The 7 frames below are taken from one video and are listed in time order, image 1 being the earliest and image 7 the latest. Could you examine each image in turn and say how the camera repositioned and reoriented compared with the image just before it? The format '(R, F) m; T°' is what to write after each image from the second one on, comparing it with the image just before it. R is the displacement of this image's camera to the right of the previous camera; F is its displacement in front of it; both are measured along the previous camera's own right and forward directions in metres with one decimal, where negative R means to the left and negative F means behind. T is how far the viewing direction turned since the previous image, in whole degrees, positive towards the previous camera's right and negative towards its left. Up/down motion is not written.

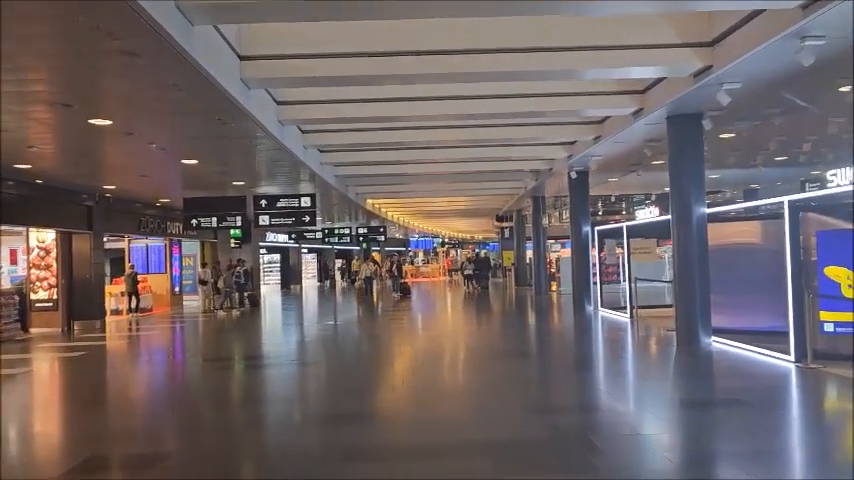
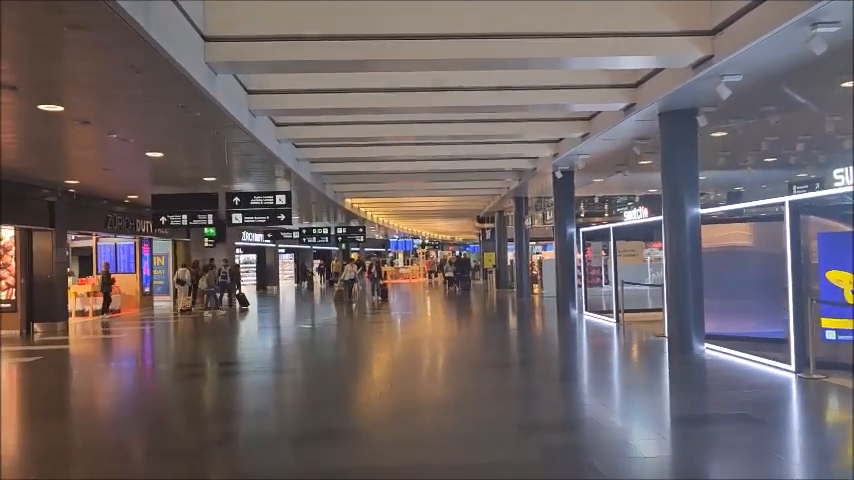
(0.0, +0.5) m; +2°
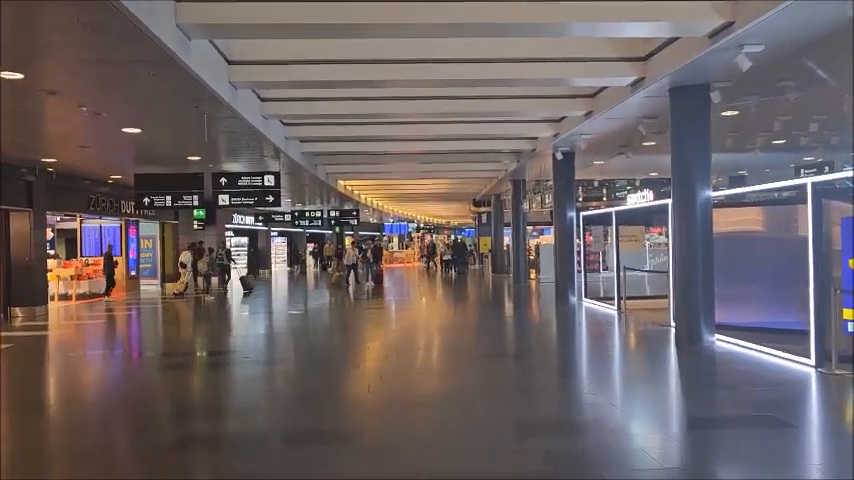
(0.0, +0.5) m; 0°
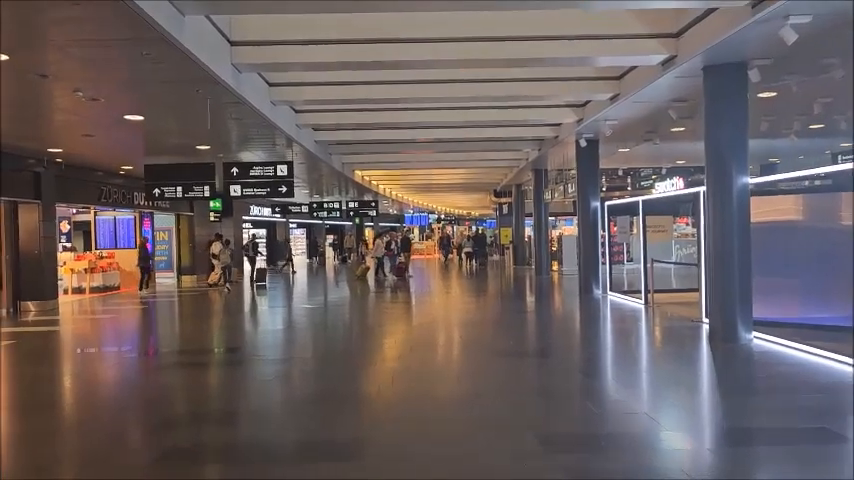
(+0.1, +0.5) m; -2°
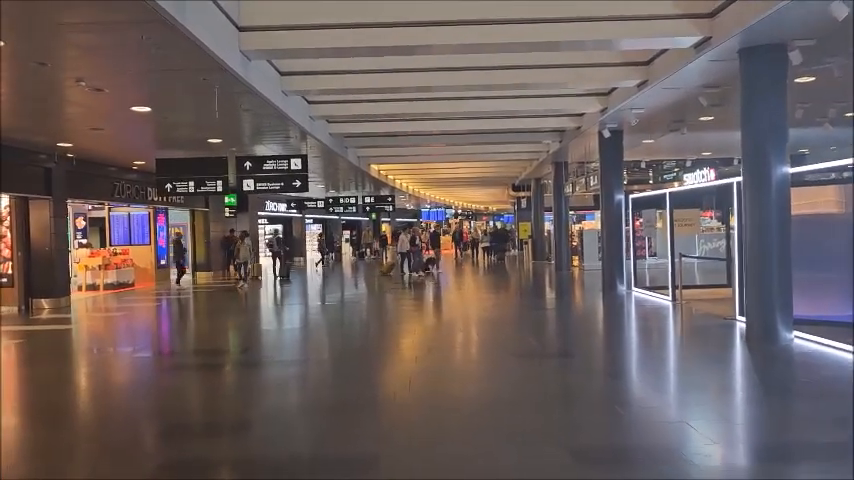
(0.0, +0.4) m; -1°
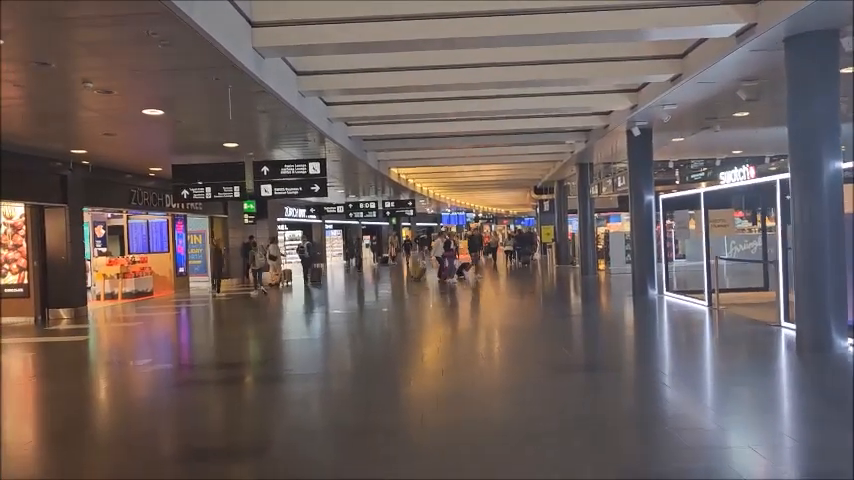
(-0.1, +0.4) m; -2°
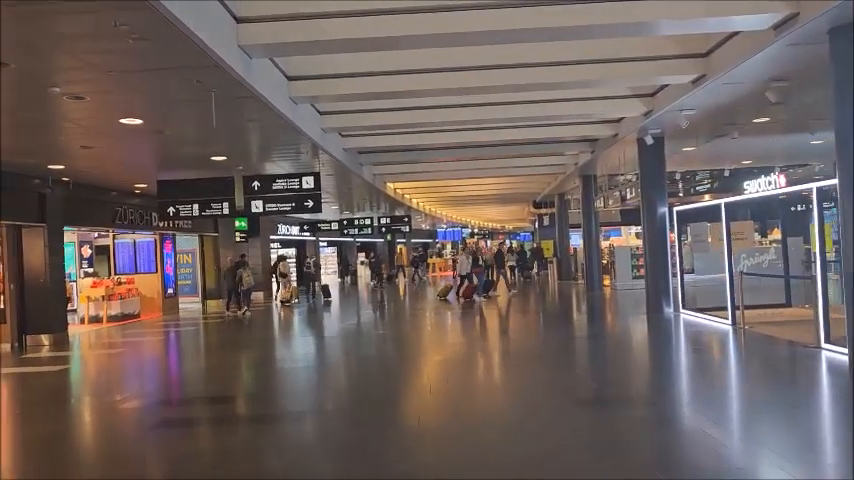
(-0.1, +0.7) m; 0°
